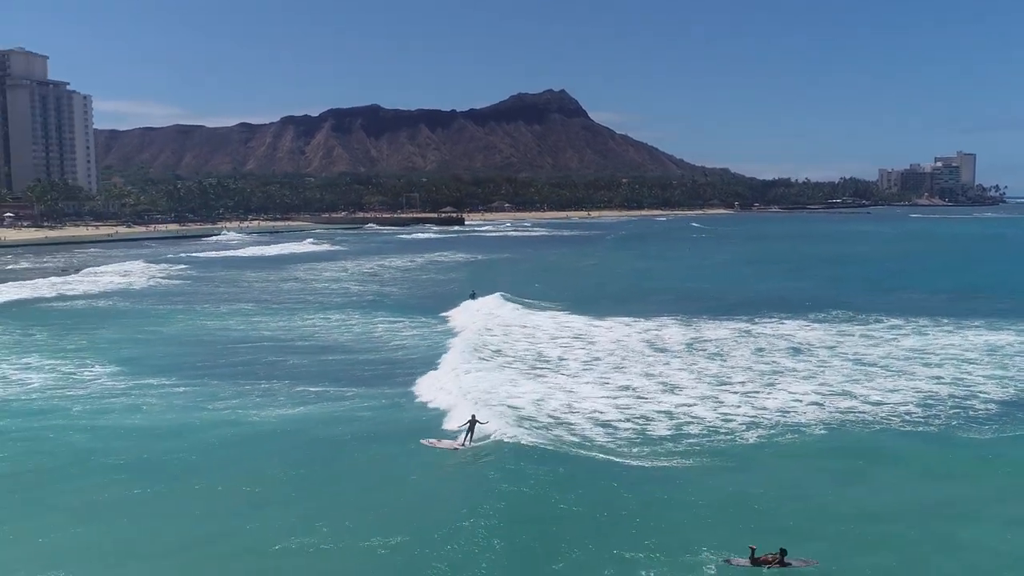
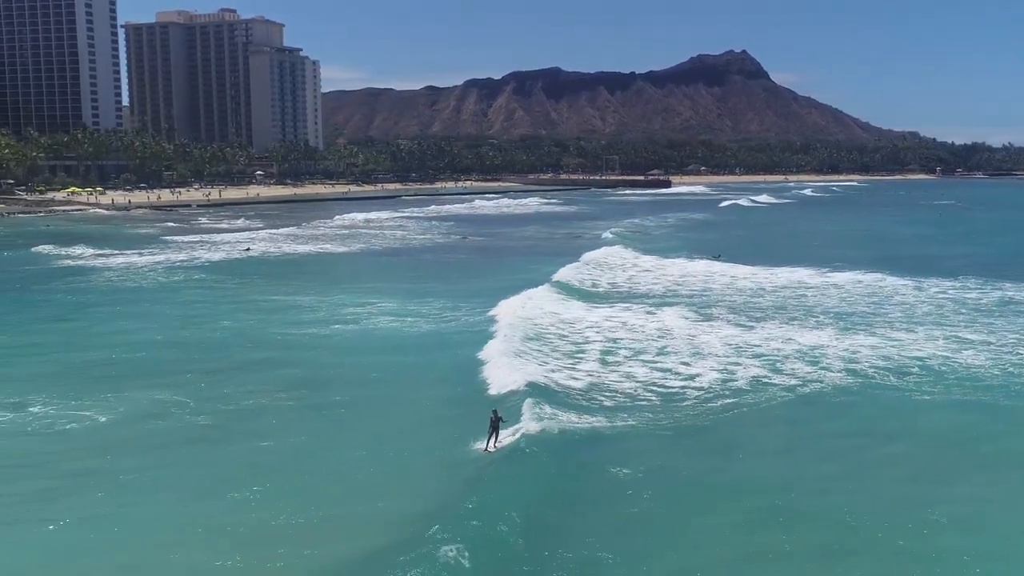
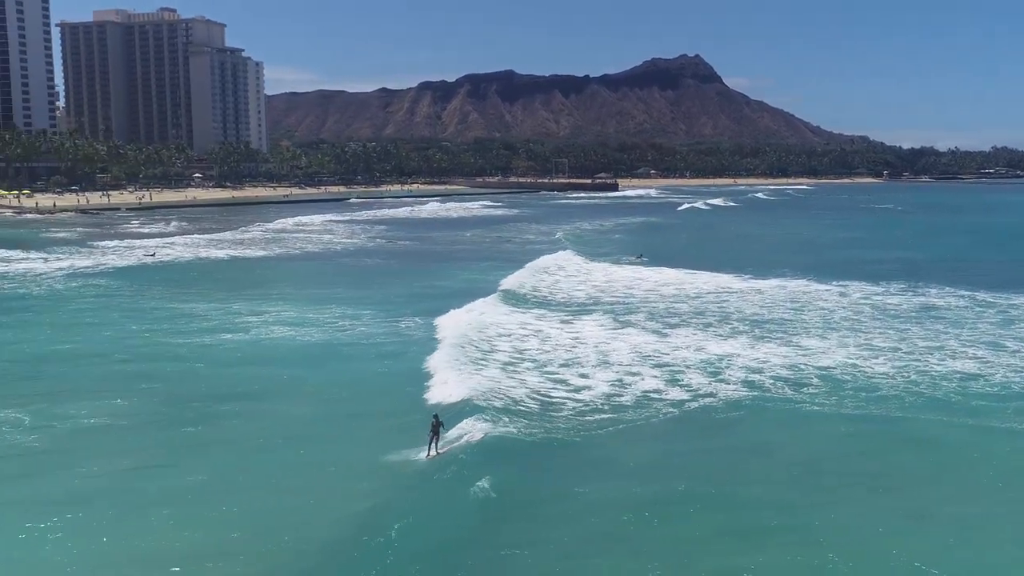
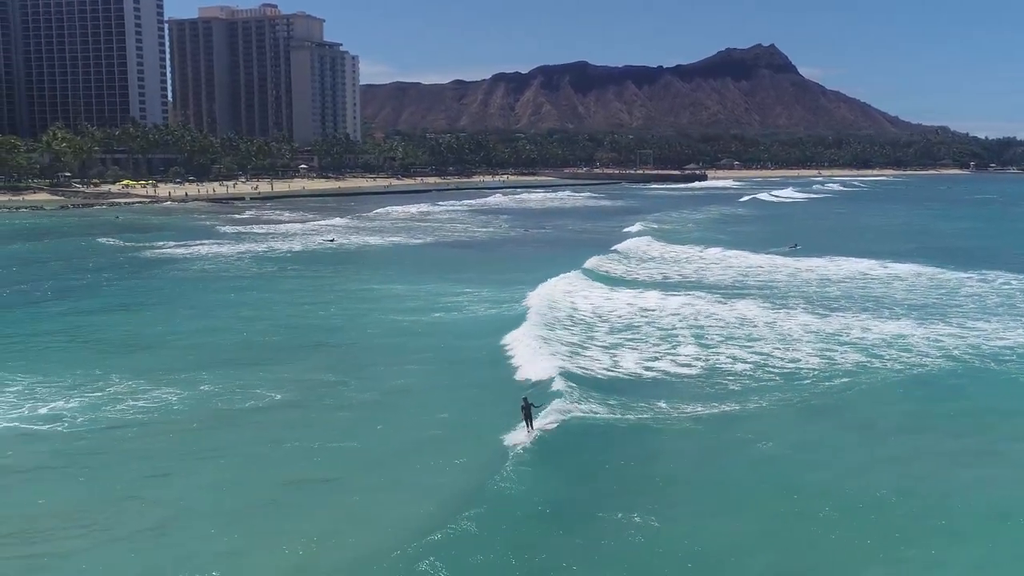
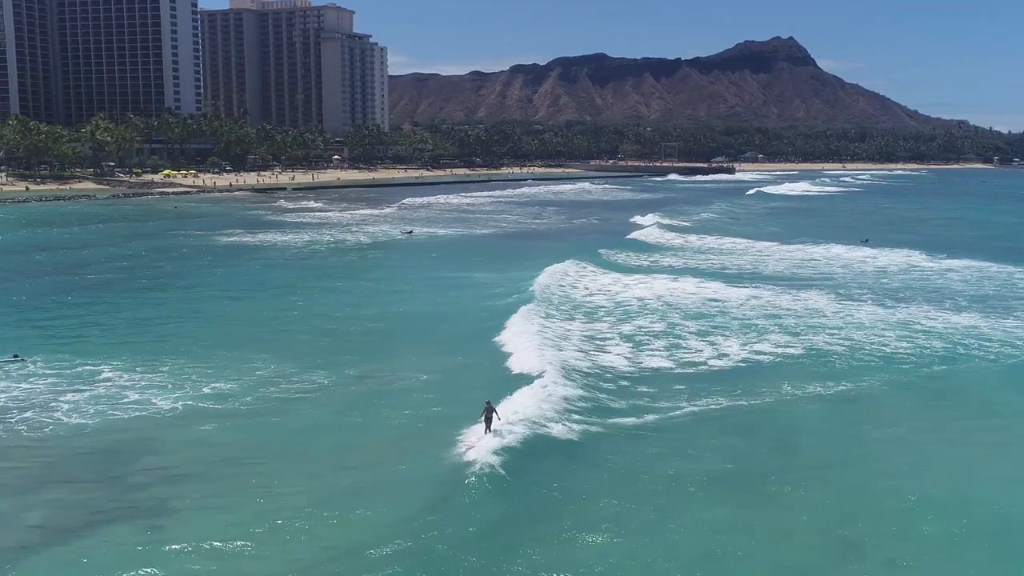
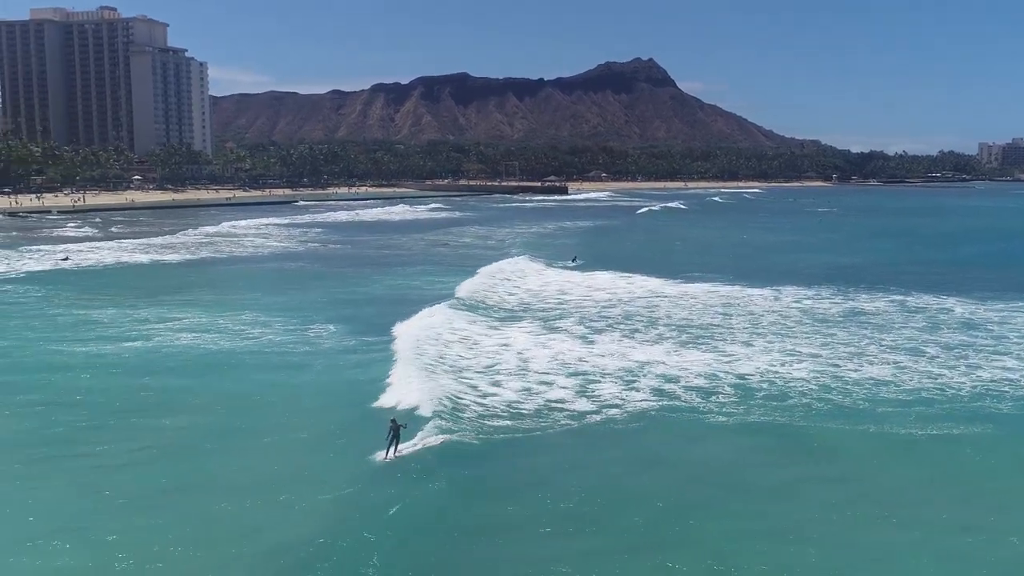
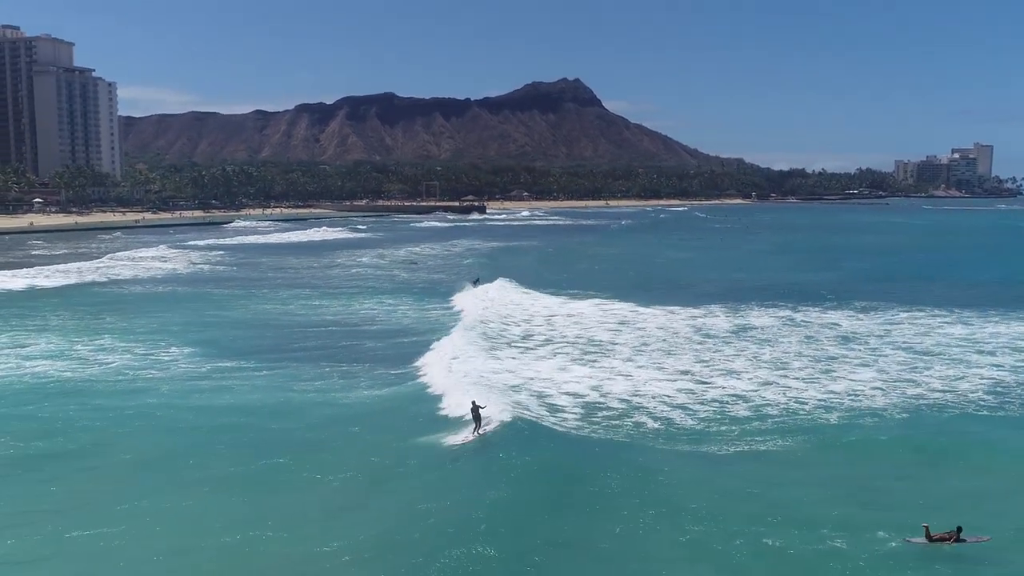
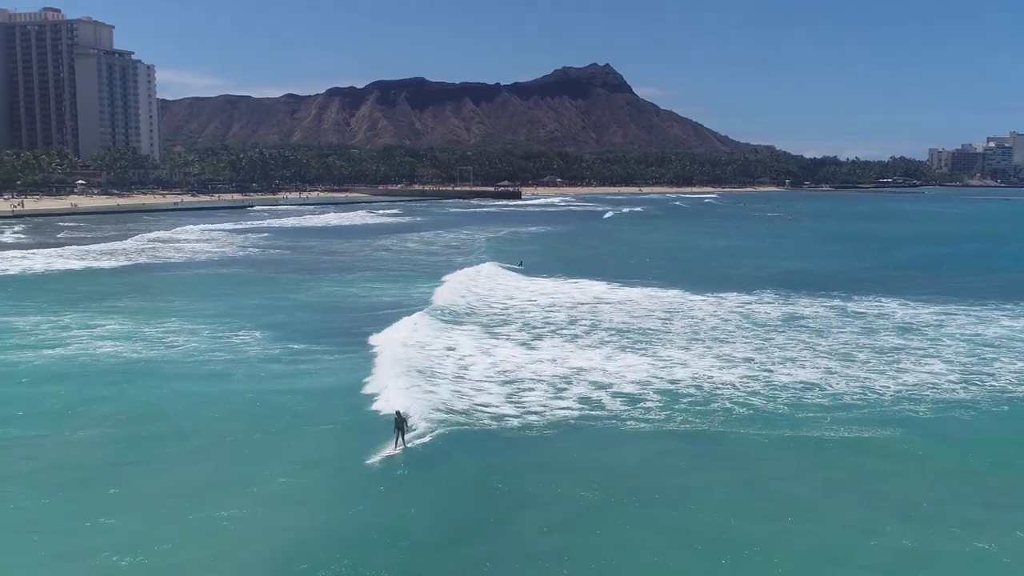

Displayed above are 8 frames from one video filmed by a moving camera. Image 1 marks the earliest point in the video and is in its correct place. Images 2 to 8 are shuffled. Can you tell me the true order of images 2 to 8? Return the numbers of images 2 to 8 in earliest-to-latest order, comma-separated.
7, 8, 6, 3, 2, 4, 5
